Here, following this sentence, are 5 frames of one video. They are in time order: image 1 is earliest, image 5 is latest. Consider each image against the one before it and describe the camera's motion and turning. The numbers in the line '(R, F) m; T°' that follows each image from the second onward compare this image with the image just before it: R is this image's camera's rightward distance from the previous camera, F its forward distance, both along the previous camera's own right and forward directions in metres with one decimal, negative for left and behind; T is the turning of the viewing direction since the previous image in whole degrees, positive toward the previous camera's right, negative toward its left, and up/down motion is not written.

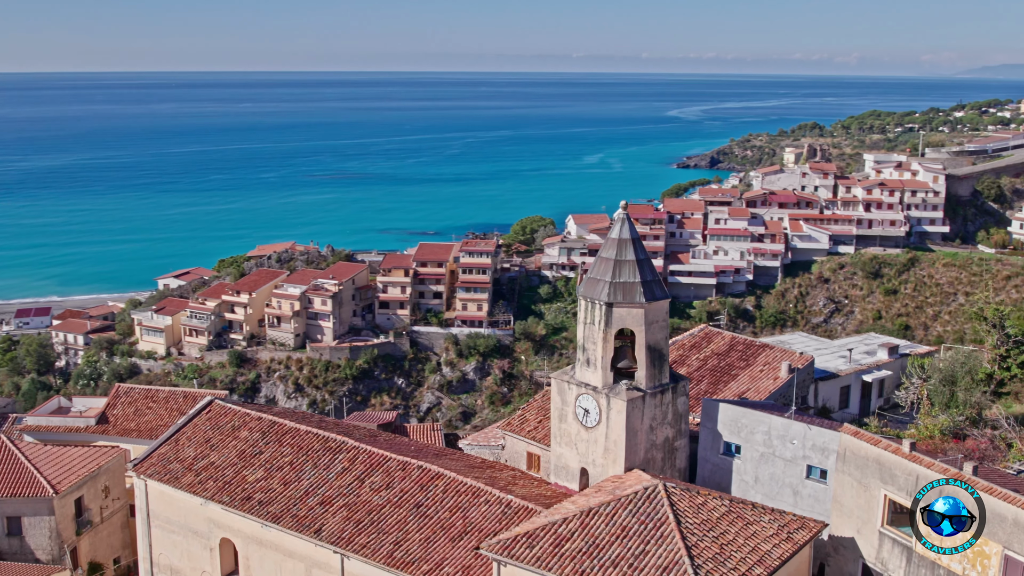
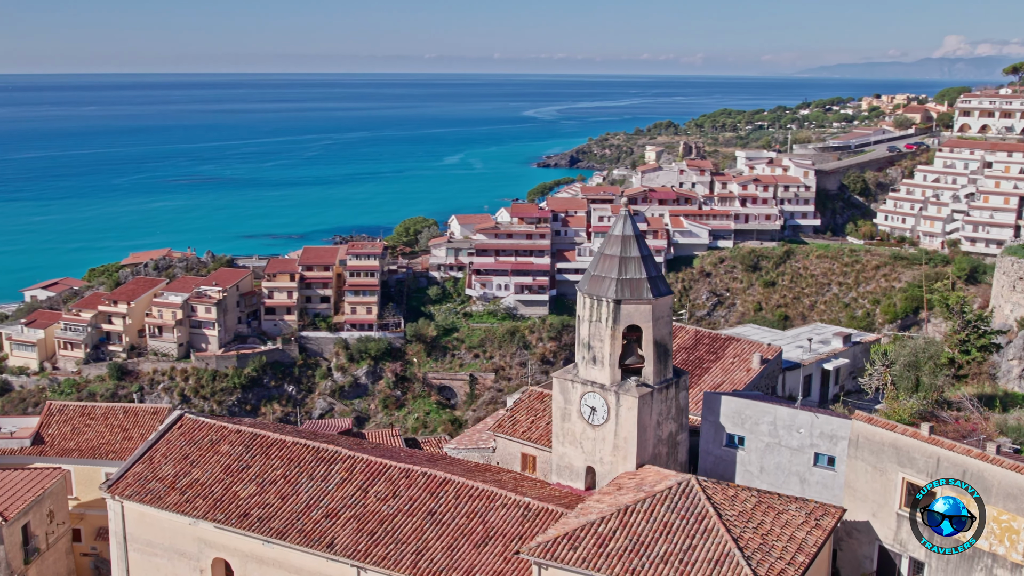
(-1.4, +0.2) m; +7°
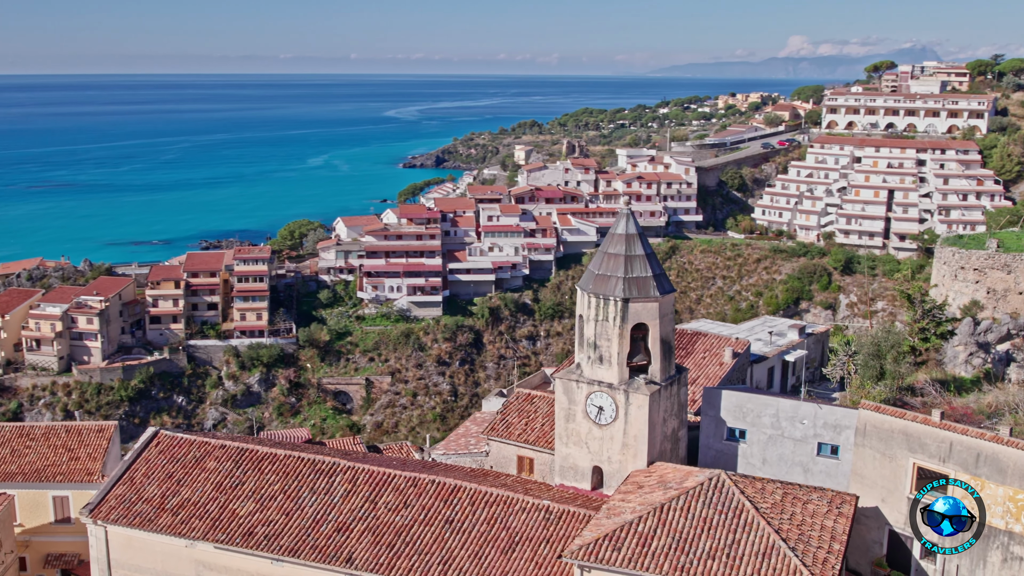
(-1.4, +0.2) m; +7°
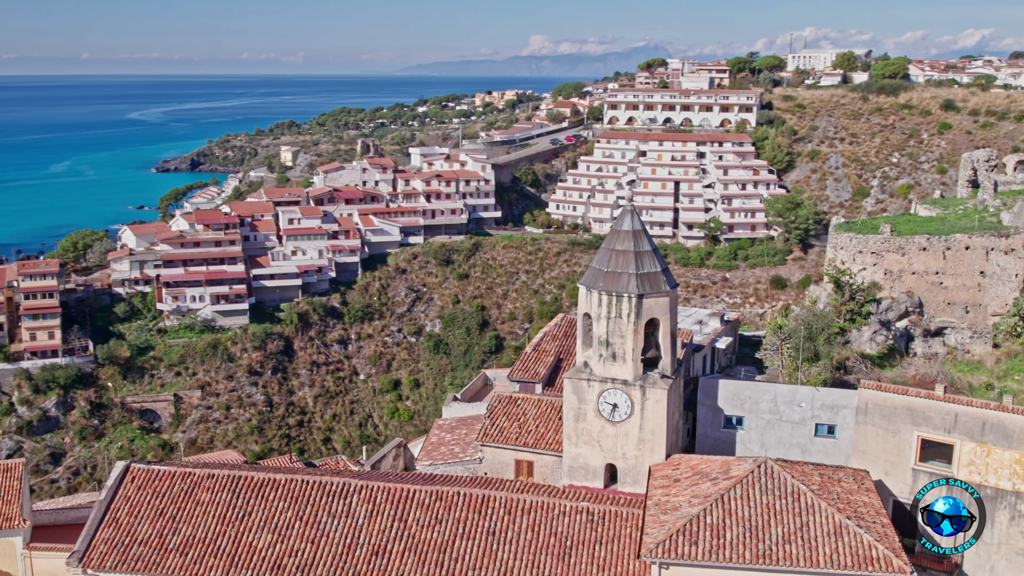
(-2.4, +0.5) m; +13°
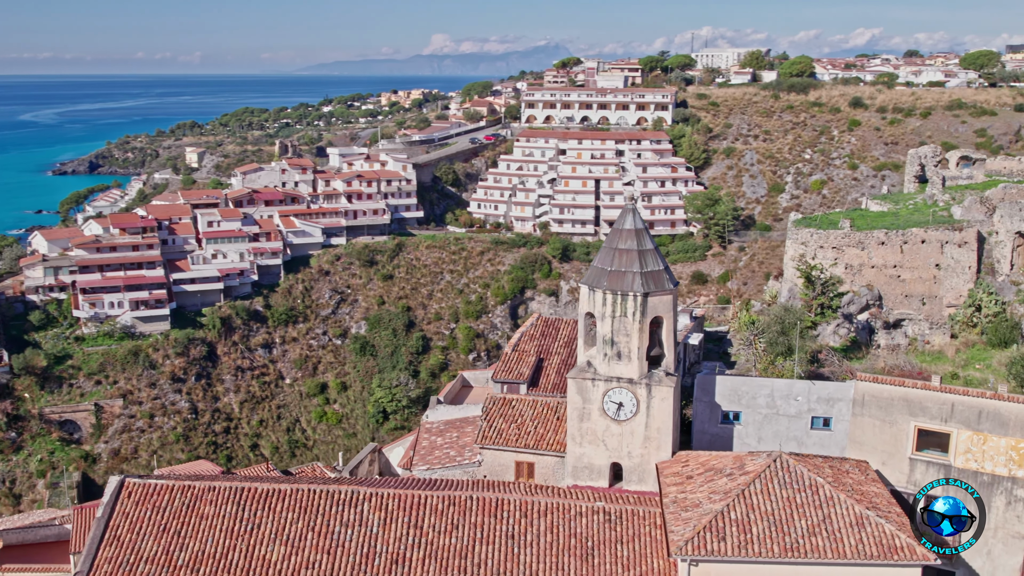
(-1.0, +0.1) m; +5°
